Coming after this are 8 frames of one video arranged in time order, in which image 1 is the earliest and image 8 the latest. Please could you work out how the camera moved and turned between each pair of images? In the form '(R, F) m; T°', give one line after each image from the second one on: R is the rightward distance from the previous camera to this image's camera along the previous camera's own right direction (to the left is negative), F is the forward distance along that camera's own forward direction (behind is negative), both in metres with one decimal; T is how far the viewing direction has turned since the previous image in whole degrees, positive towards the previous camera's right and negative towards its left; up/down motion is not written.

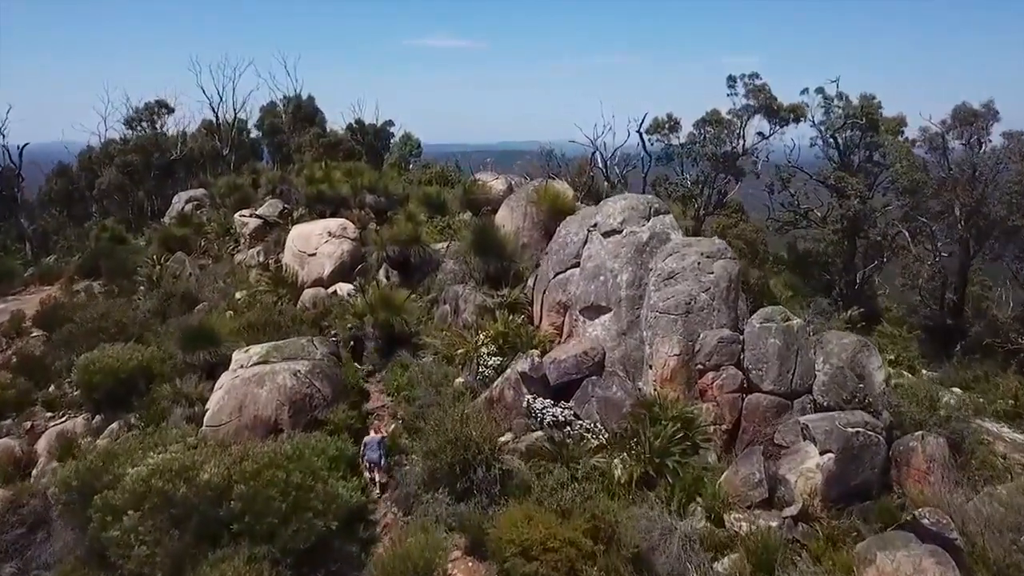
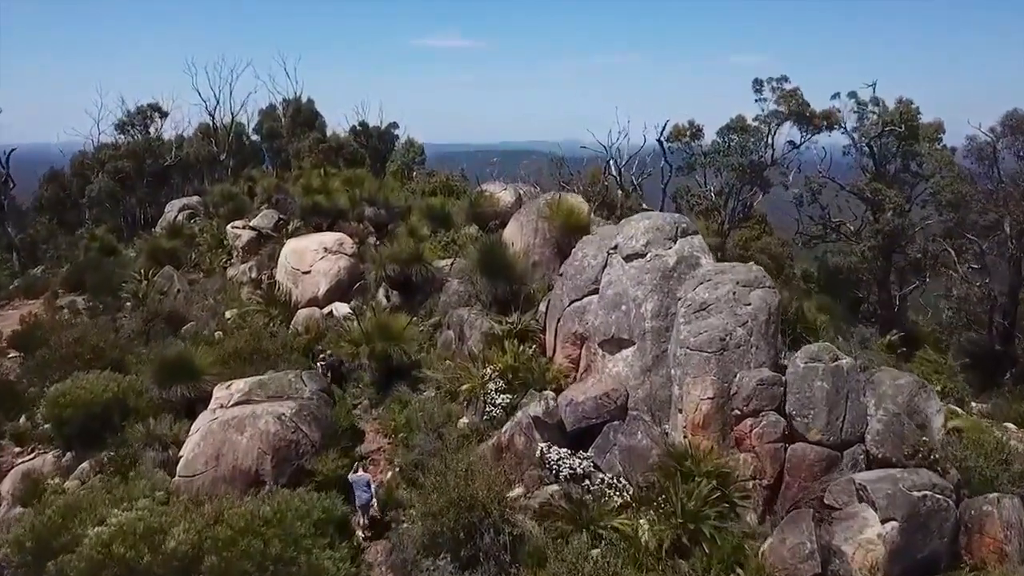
(-0.1, +1.2) m; 0°
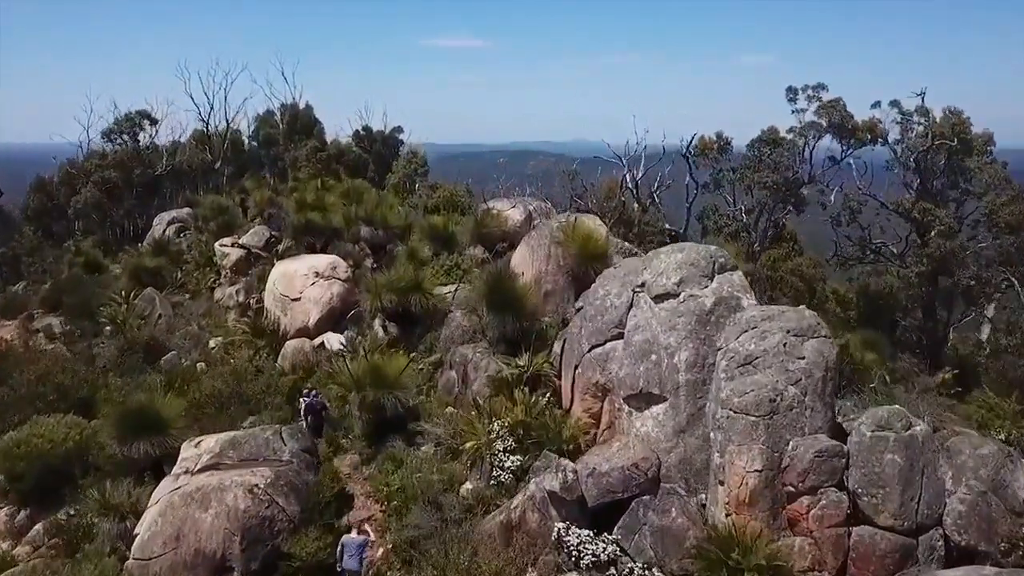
(0.0, +1.4) m; 0°
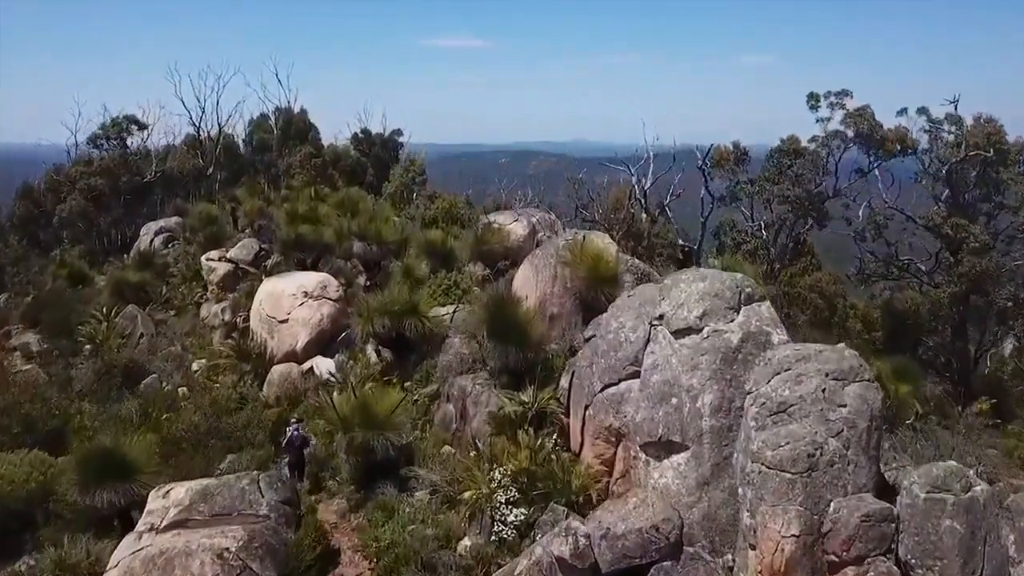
(0.0, +0.9) m; 0°
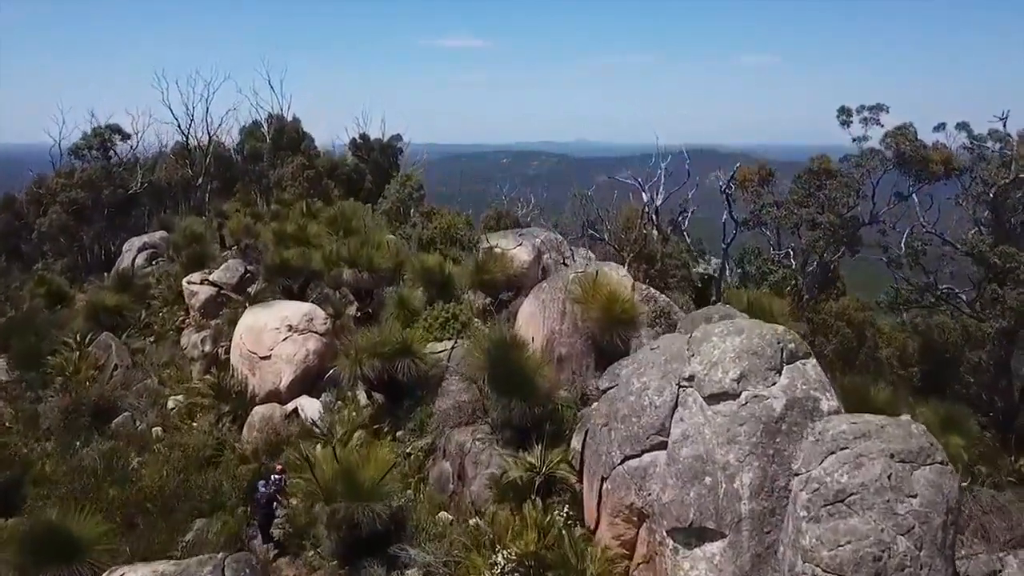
(0.0, +1.2) m; 0°
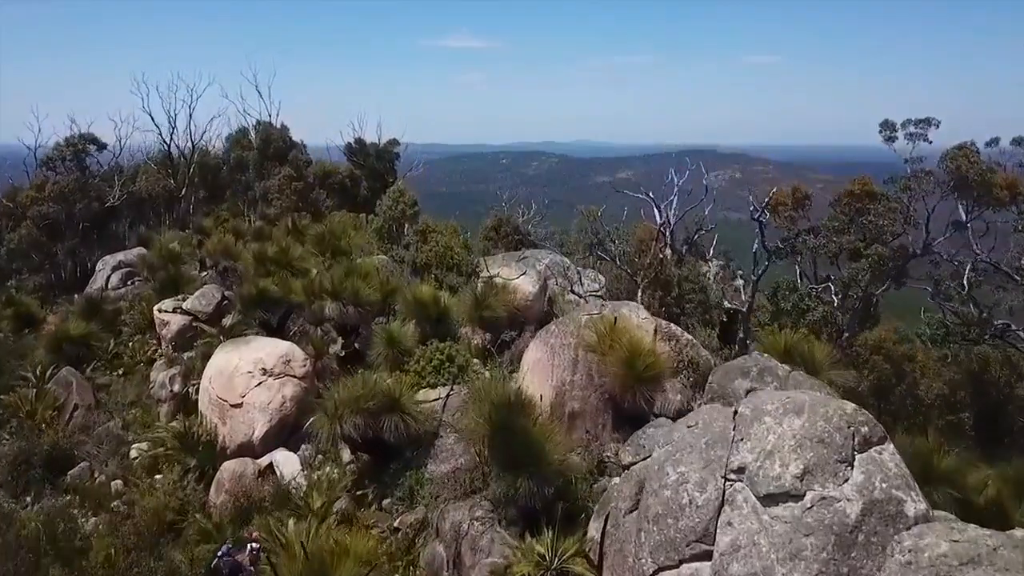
(0.0, +1.4) m; 0°
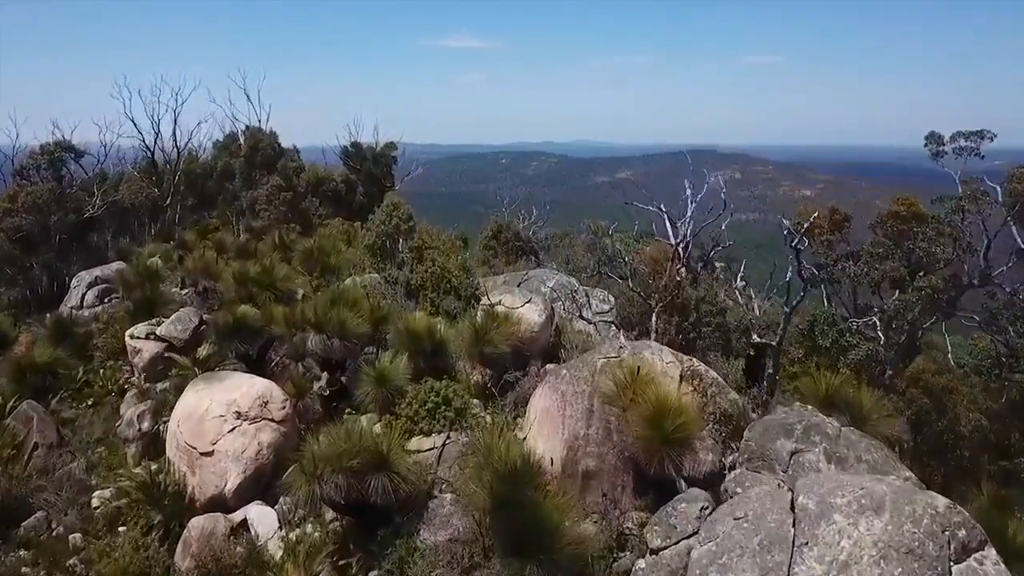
(0.0, +1.2) m; 0°
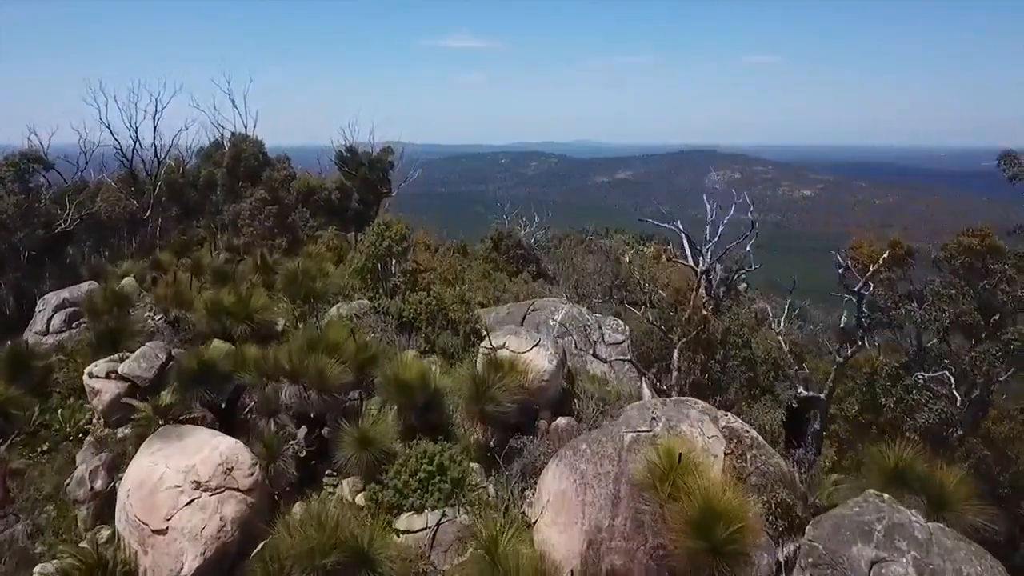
(-0.1, +1.4) m; 0°
